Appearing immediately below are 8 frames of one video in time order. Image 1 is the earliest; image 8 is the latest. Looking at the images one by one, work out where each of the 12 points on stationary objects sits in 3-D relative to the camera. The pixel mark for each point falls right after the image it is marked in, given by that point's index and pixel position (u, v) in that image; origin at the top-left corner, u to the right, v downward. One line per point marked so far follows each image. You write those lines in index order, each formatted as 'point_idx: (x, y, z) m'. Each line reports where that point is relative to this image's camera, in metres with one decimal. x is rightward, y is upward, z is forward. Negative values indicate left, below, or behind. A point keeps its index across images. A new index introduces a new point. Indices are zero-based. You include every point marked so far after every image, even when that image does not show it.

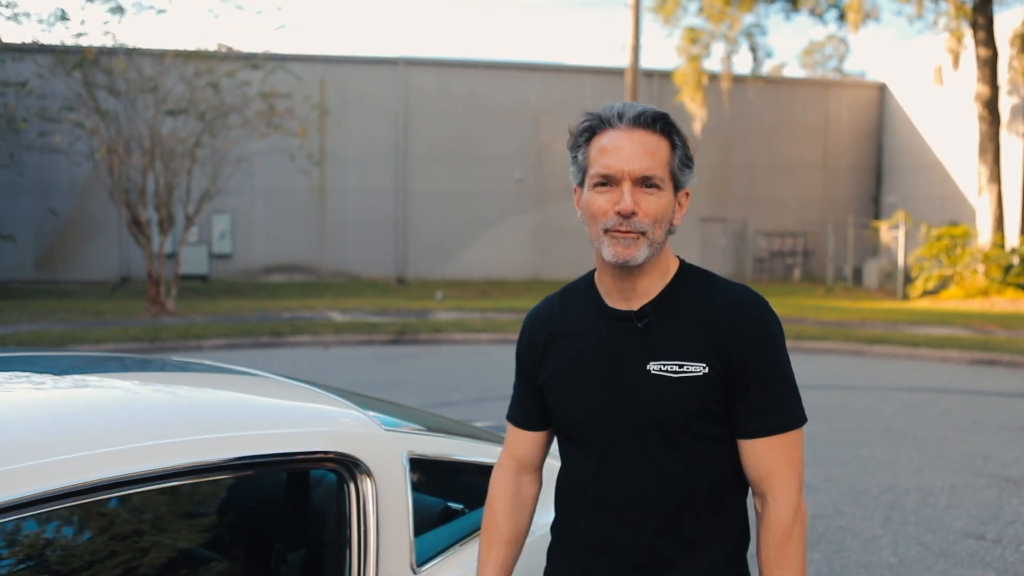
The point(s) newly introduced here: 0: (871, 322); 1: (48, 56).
0: (+7.3, -0.7, +17.3) m
1: (-9.2, +4.6, +16.9) m
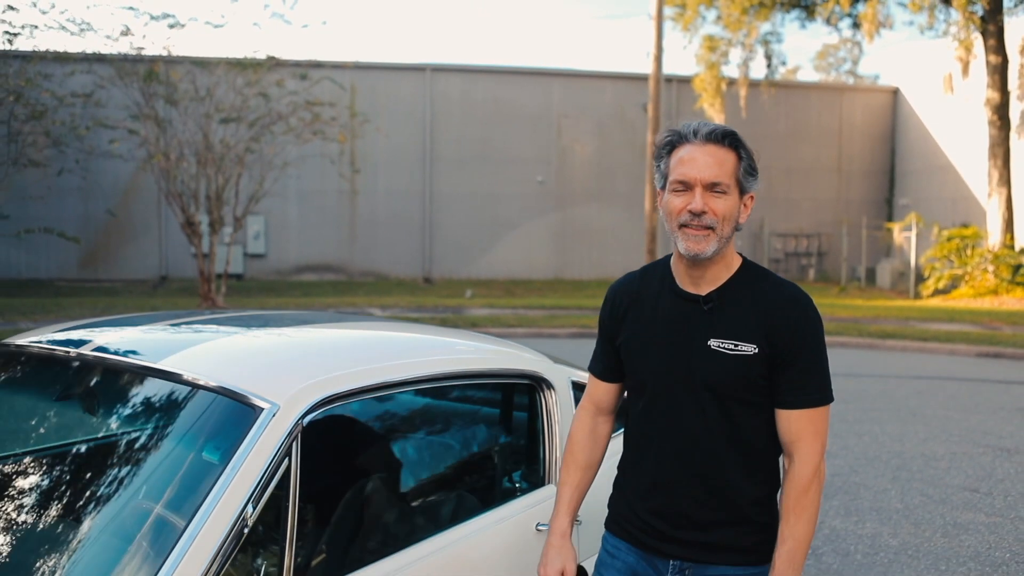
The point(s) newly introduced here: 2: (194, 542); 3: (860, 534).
0: (+7.9, -0.6, +18.2) m
1: (-8.5, +4.7, +18.1) m
2: (-0.7, -0.6, +1.9) m
3: (+2.1, -1.5, +5.2) m
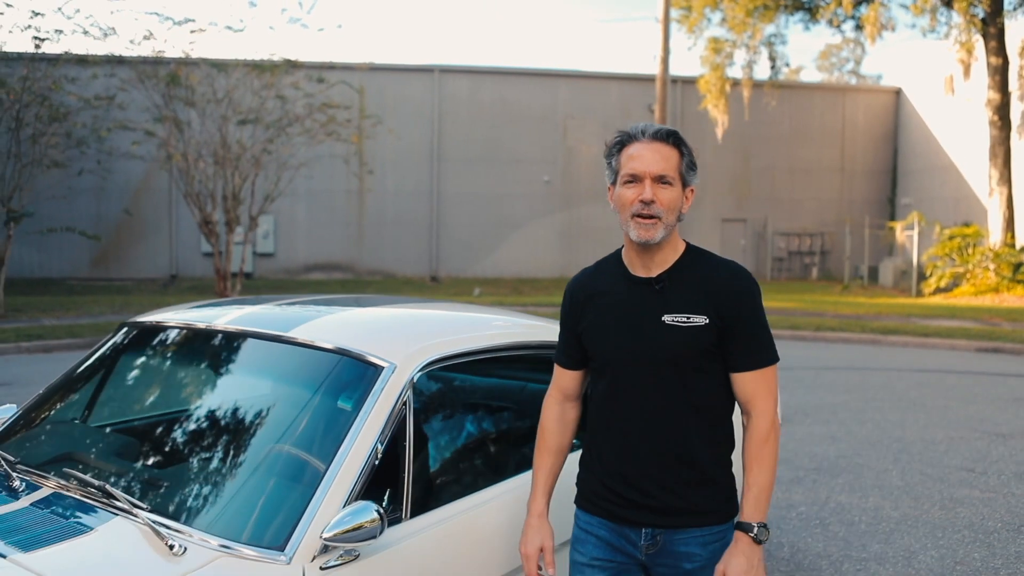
0: (+8.1, -0.6, +18.6) m
1: (-8.3, +4.7, +18.5) m
2: (-0.5, -0.5, +2.3) m
3: (+2.3, -1.4, +5.6) m
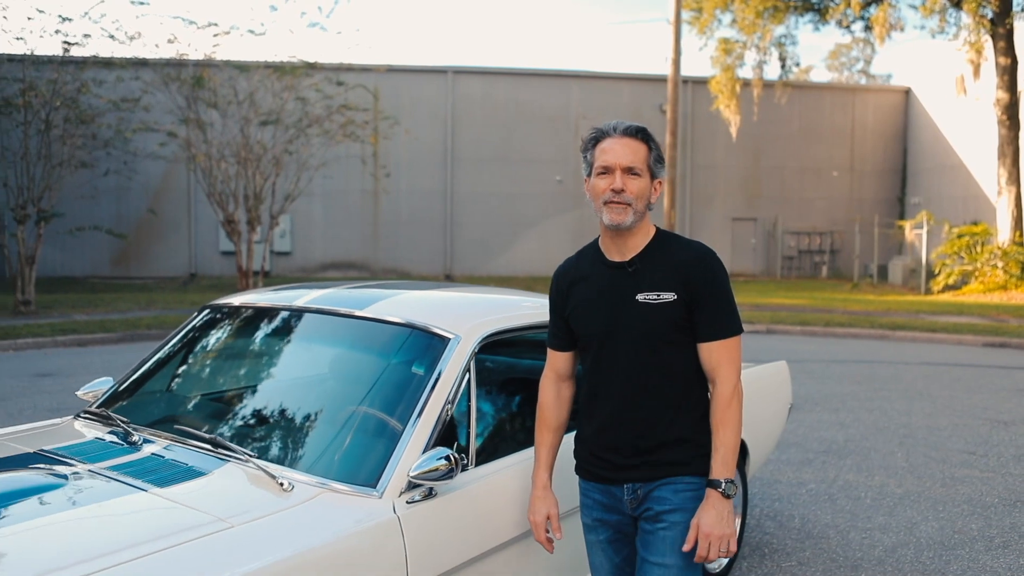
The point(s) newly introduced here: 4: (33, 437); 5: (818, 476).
0: (+8.5, -0.5, +18.9) m
1: (-7.9, +4.8, +19.0) m
2: (-0.3, -0.5, +2.7) m
3: (+2.5, -1.4, +6.0) m
4: (-1.7, -0.5, +3.1) m
5: (+2.2, -1.3, +6.1) m
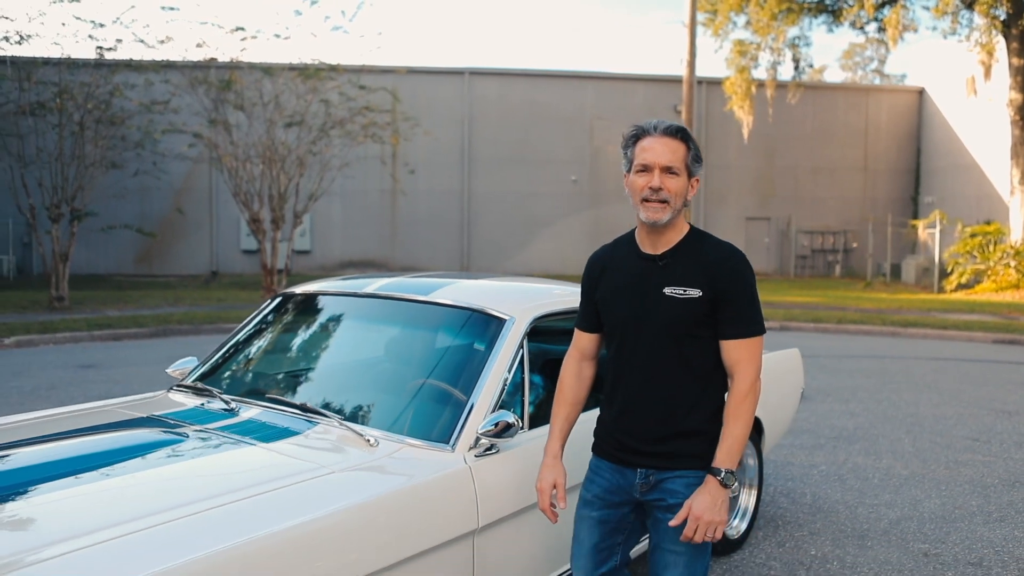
0: (+8.9, -0.5, +19.2) m
1: (-7.5, +4.8, +19.5) m
2: (-0.1, -0.4, +3.1) m
3: (+2.7, -1.3, +6.3) m
4: (-1.5, -0.5, +3.6) m
5: (+2.4, -1.3, +6.5) m
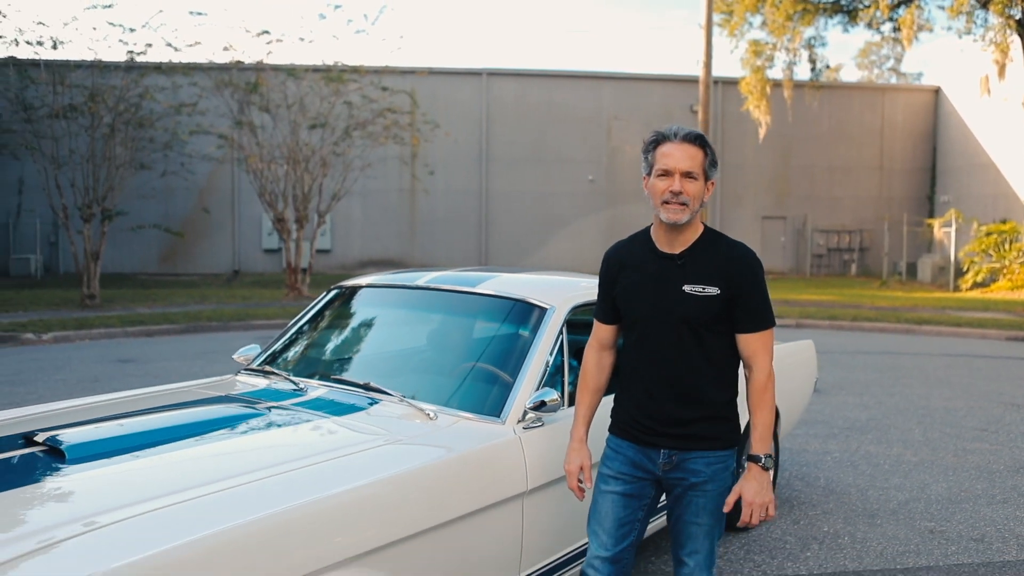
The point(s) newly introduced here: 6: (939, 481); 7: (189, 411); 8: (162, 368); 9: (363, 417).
0: (+9.3, -0.4, +19.4) m
1: (-7.1, +4.9, +20.0) m
2: (0.0, -0.4, +3.5) m
3: (+2.9, -1.3, +6.7) m
4: (-1.4, -0.5, +3.9) m
5: (+2.6, -1.3, +6.8) m
6: (+2.9, -1.3, +5.9) m
7: (-1.3, -0.5, +3.4) m
8: (-4.5, -1.0, +11.1) m
9: (-0.6, -0.5, +3.3) m
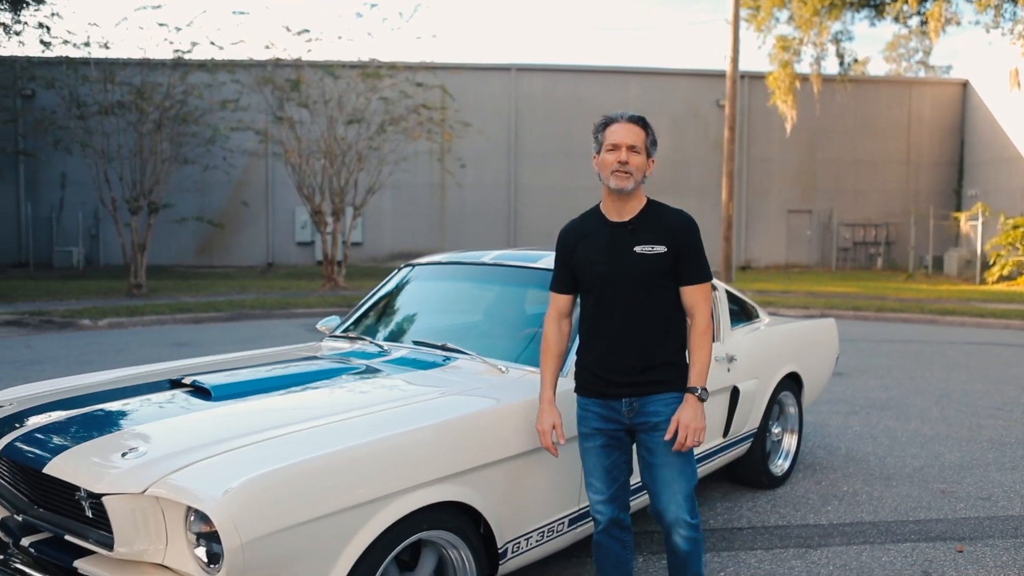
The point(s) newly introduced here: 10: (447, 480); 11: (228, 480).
0: (+10.0, -0.3, +19.7) m
1: (-6.4, +5.1, +20.7) m
2: (+0.3, -0.3, +4.0) m
3: (+3.3, -1.2, +7.1) m
4: (-1.1, -0.3, +4.5) m
5: (+3.0, -1.1, +7.3) m
6: (+3.3, -1.2, +6.4) m
7: (-1.0, -0.4, +4.0) m
8: (-4.1, -0.9, +11.8) m
9: (-0.3, -0.4, +3.9) m
10: (-0.2, -0.7, +3.0) m
11: (-0.8, -0.6, +2.5) m
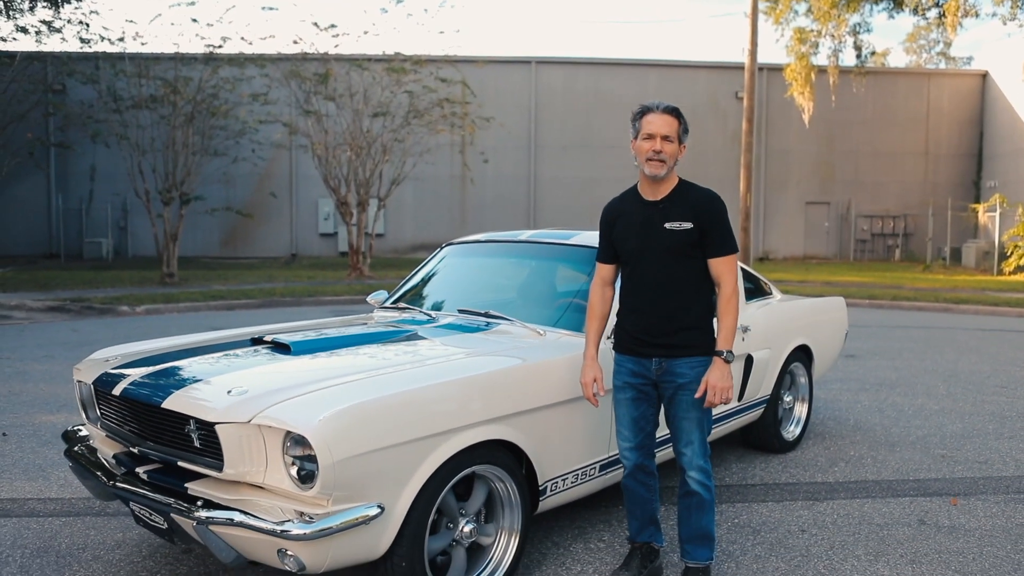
0: (+10.5, 0.0, +19.9) m
1: (-5.8, +5.4, +21.2) m
2: (+0.5, -0.1, +4.5) m
3: (+3.5, -1.0, +7.5) m
4: (-0.9, -0.2, +5.0) m
5: (+3.2, -1.0, +7.7) m
6: (+3.5, -1.1, +6.7) m
7: (-0.8, -0.2, +4.5) m
8: (-3.7, -0.7, +12.3) m
9: (-0.1, -0.2, +4.3) m
10: (-0.1, -0.6, +3.5) m
11: (-0.7, -0.4, +2.9) m
